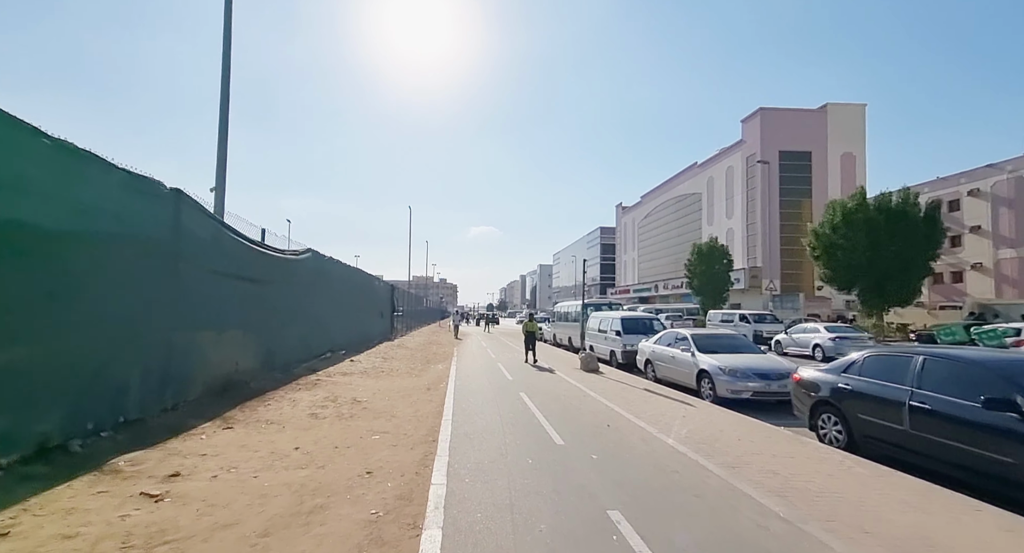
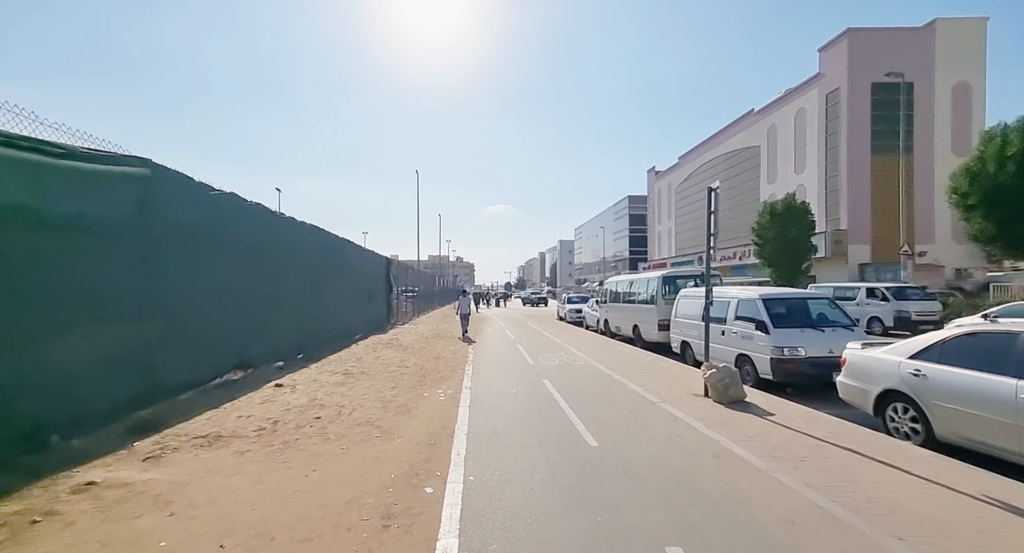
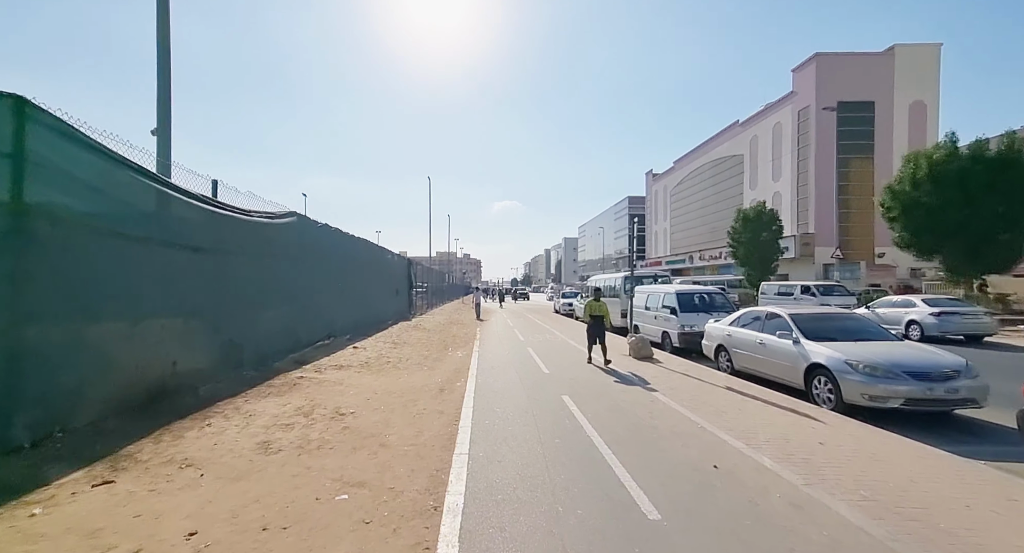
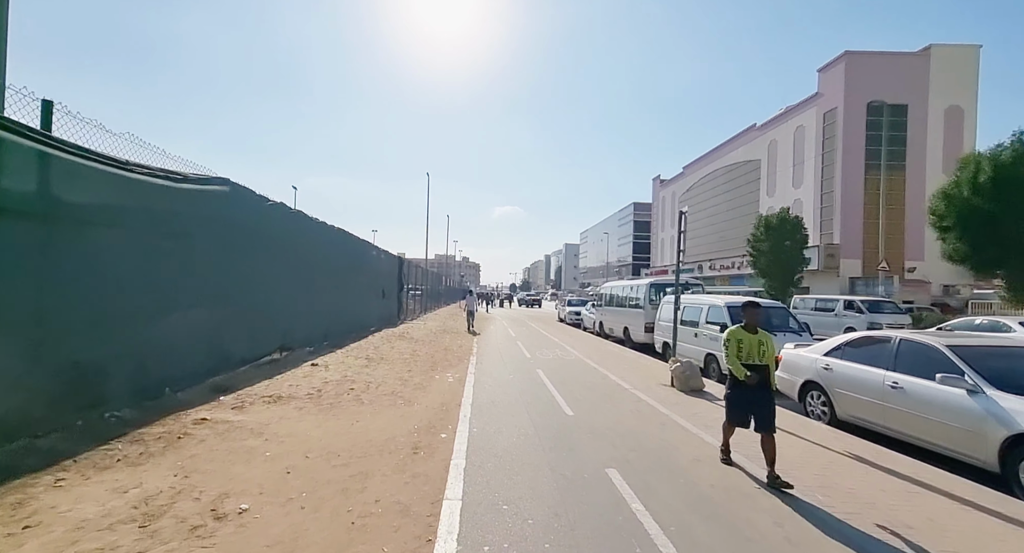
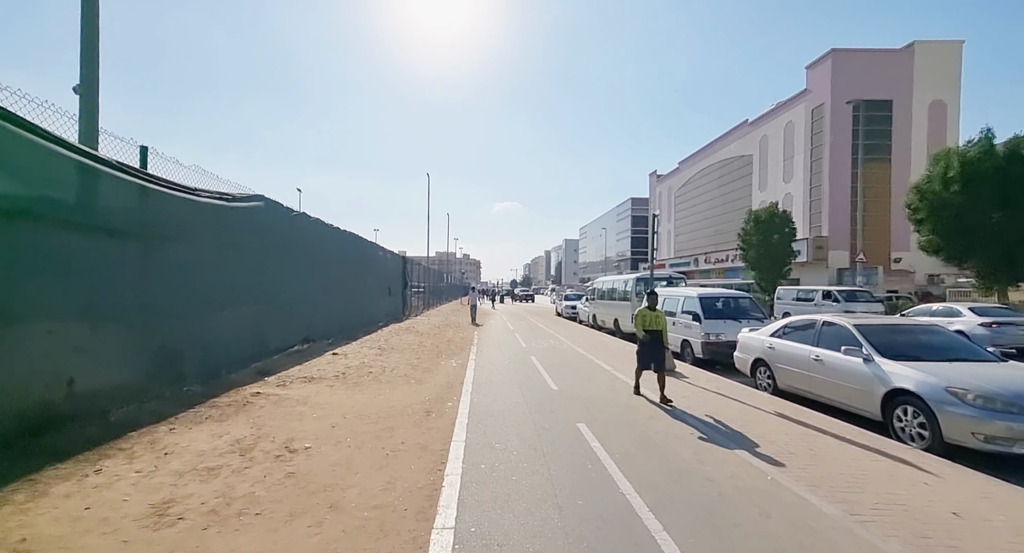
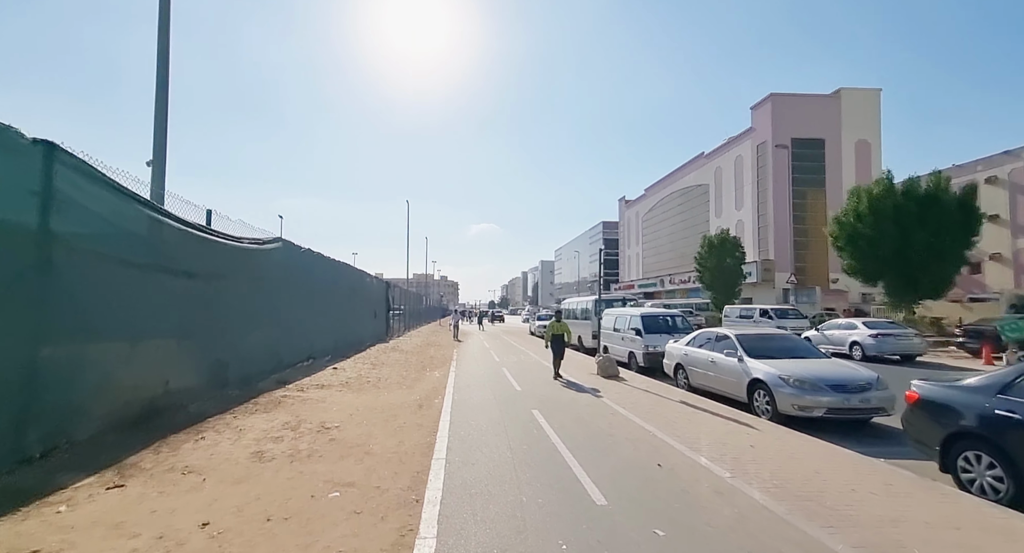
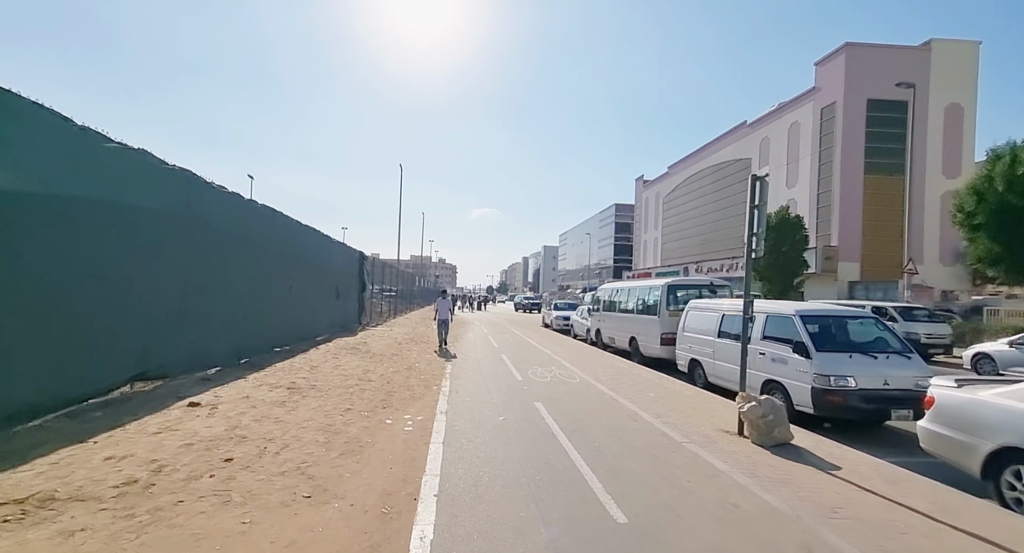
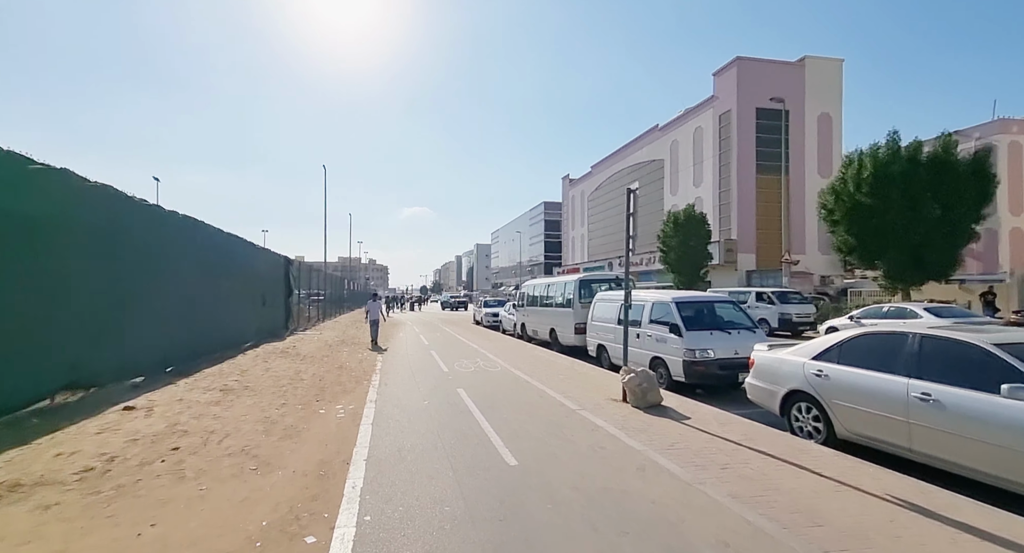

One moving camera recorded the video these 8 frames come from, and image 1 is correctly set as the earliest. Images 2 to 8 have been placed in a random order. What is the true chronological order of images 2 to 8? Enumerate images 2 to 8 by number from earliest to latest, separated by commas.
6, 3, 5, 4, 2, 8, 7
